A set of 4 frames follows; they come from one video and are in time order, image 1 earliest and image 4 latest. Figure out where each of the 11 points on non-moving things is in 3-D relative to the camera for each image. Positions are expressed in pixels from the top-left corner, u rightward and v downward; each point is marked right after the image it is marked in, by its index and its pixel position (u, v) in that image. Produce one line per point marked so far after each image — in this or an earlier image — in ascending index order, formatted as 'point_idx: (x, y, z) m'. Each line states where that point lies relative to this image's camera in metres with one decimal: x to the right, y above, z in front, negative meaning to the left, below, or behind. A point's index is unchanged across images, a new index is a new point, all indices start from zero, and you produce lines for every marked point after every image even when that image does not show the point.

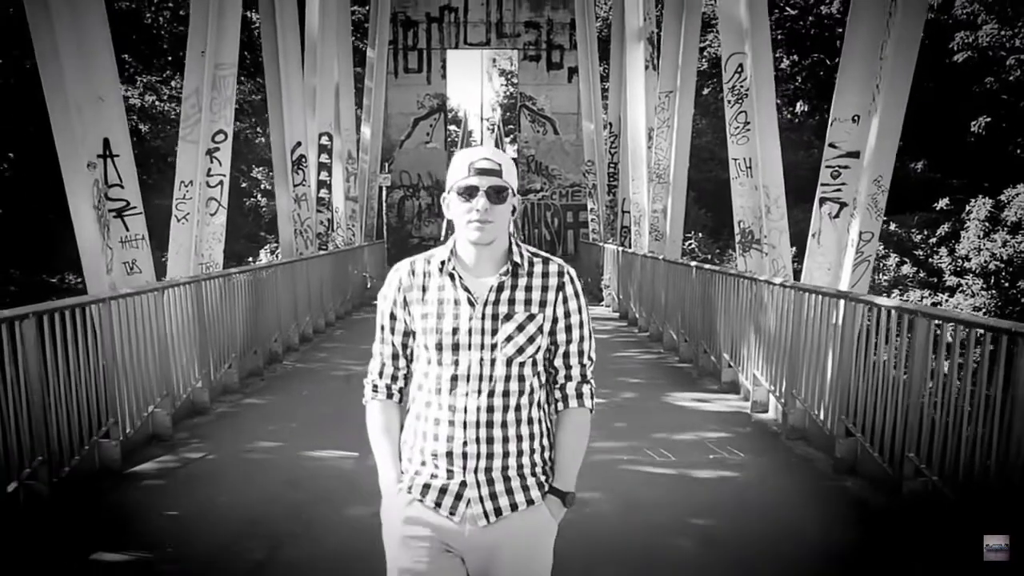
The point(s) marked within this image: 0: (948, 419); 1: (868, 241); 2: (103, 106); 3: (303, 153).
0: (+2.7, -0.9, +5.7) m
1: (+3.2, +0.4, +8.8) m
2: (-3.6, +1.6, +8.7) m
3: (-4.0, +2.6, +19.0) m
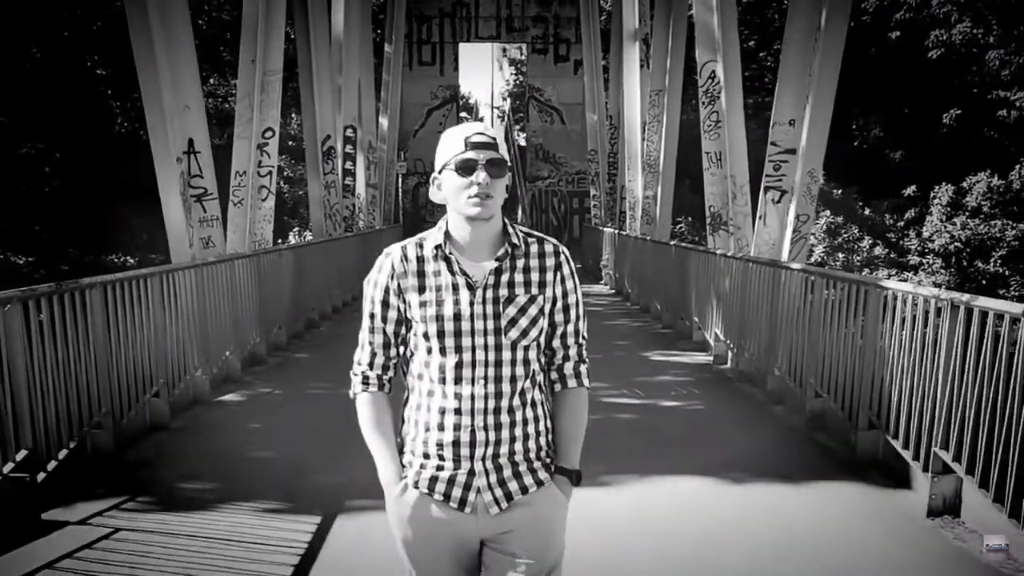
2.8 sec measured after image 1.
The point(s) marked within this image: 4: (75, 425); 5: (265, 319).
0: (+2.7, -0.6, +7.8) m
1: (+3.2, +0.7, +10.9) m
2: (-3.5, +1.9, +10.8) m
3: (-3.8, +3.1, +21.1) m
4: (-3.1, -1.0, +7.0) m
5: (-3.2, -0.4, +12.8) m
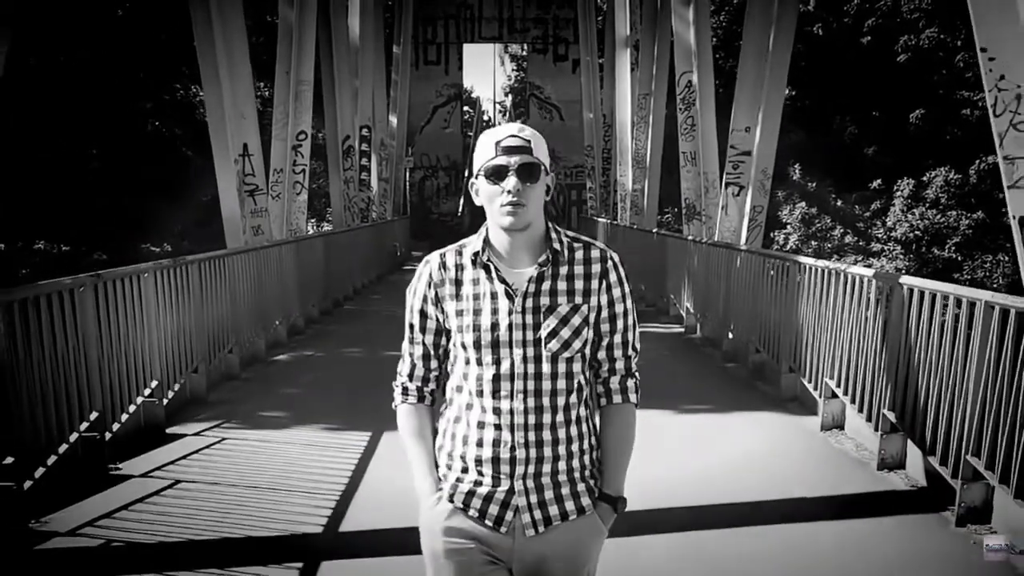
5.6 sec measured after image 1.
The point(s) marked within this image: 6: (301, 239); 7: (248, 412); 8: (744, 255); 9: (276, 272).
0: (+2.7, -0.3, +9.9) m
1: (+3.2, +1.0, +13.0) m
2: (-3.5, +2.2, +12.9) m
3: (-3.8, +3.4, +23.2) m
4: (-3.1, -0.8, +9.1) m
5: (-3.2, -0.1, +14.9) m
6: (-3.2, +0.7, +14.9) m
7: (-2.5, -1.2, +9.3) m
8: (+2.7, +0.4, +11.6) m
9: (-3.2, +0.2, +13.2) m
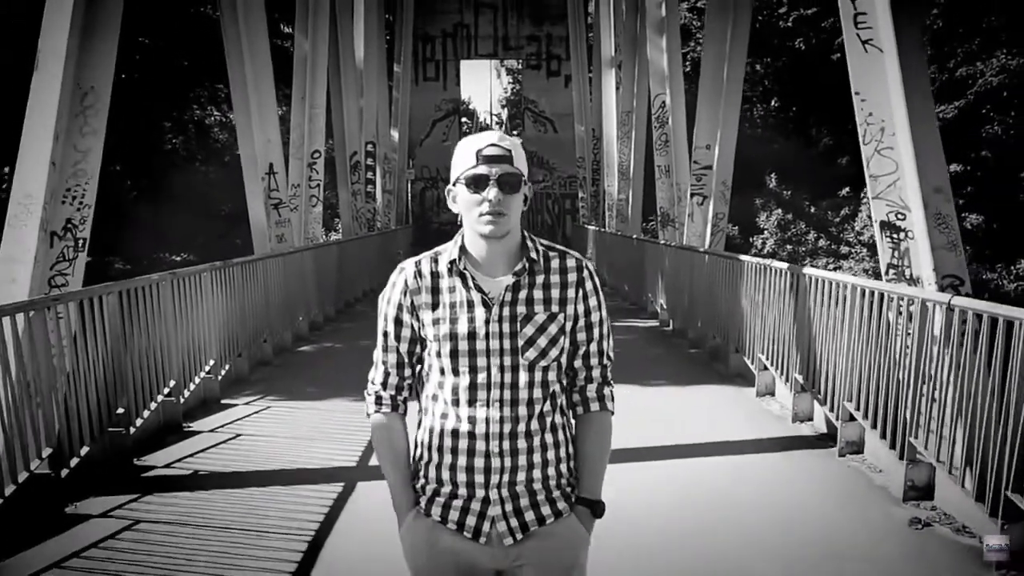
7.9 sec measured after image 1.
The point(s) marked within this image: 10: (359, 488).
0: (+2.6, -0.3, +11.7) m
1: (+3.1, +1.0, +14.8) m
2: (-3.6, +2.1, +14.7) m
3: (-3.9, +3.3, +25.1) m
4: (-3.2, -0.7, +10.9) m
5: (-3.3, -0.2, +16.7) m
6: (-3.3, +0.7, +16.7) m
7: (-2.6, -1.1, +11.1) m
8: (+2.6, +0.4, +13.5) m
9: (-3.3, +0.2, +15.1) m
10: (-1.1, -1.5, +7.3) m
